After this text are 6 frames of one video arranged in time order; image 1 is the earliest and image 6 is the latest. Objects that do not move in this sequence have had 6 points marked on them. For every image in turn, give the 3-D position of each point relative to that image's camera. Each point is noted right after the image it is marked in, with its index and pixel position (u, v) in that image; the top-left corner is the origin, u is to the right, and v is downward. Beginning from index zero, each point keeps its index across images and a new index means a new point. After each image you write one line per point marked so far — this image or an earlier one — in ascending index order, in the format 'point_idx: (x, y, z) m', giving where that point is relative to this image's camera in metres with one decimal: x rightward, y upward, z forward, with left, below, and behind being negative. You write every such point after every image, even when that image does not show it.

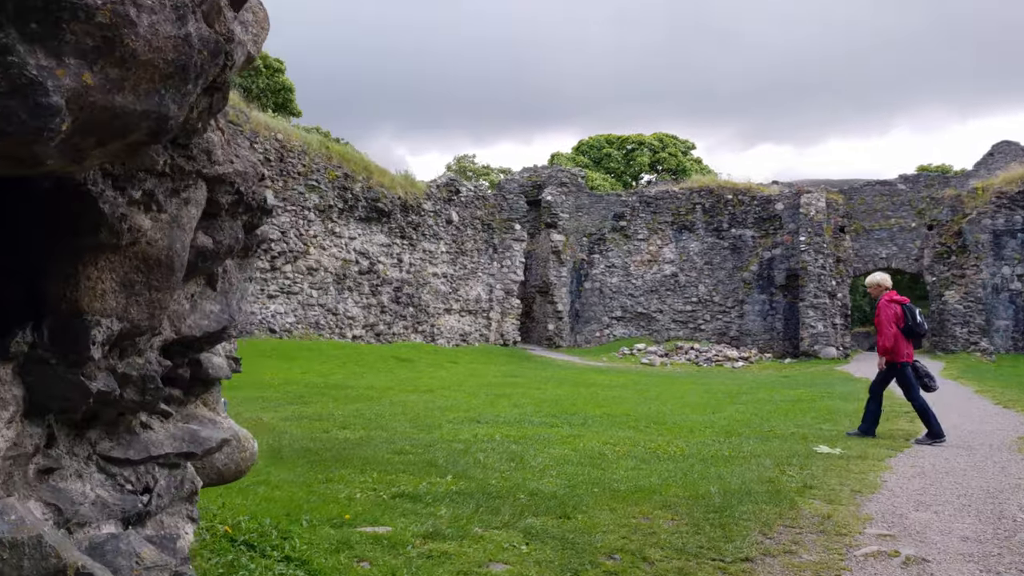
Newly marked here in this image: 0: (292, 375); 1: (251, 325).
0: (-3.8, -1.5, +14.0) m
1: (-6.3, -0.9, +19.4) m
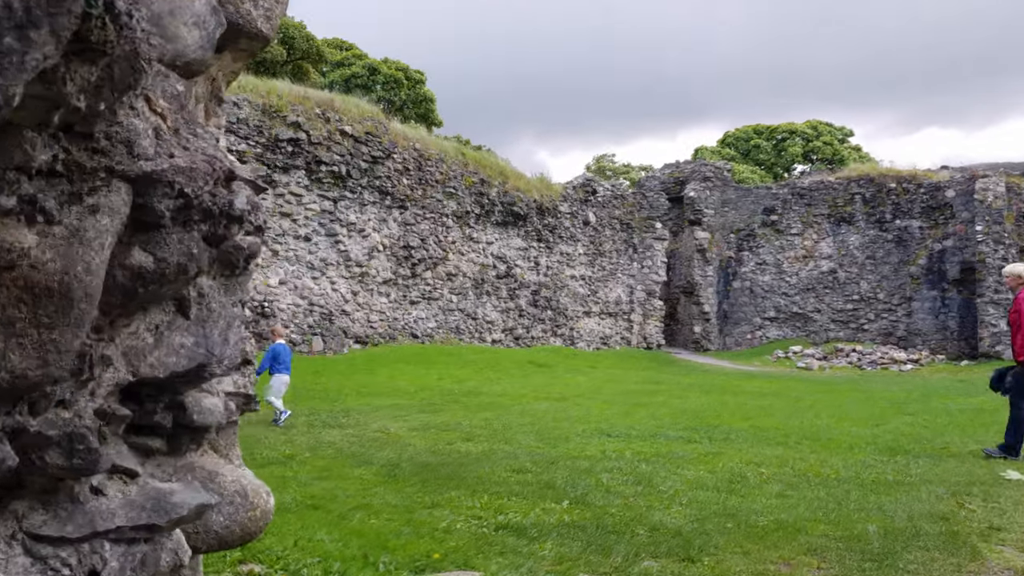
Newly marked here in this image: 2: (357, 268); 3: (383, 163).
0: (-1.4, -1.7, +14.1) m
1: (-2.9, -1.1, +19.8) m
2: (-3.7, +0.5, +18.8) m
3: (-3.2, +3.1, +19.5) m
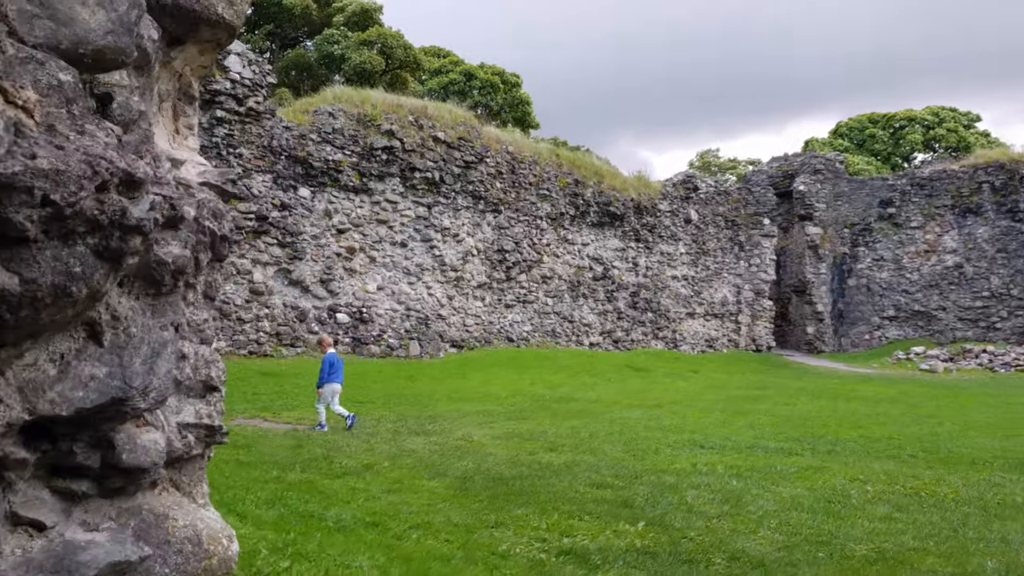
0: (+0.2, -1.7, +13.9) m
1: (-0.5, -1.2, +19.8) m
2: (-1.4, +0.4, +18.9) m
3: (-0.9, +3.0, +19.5) m
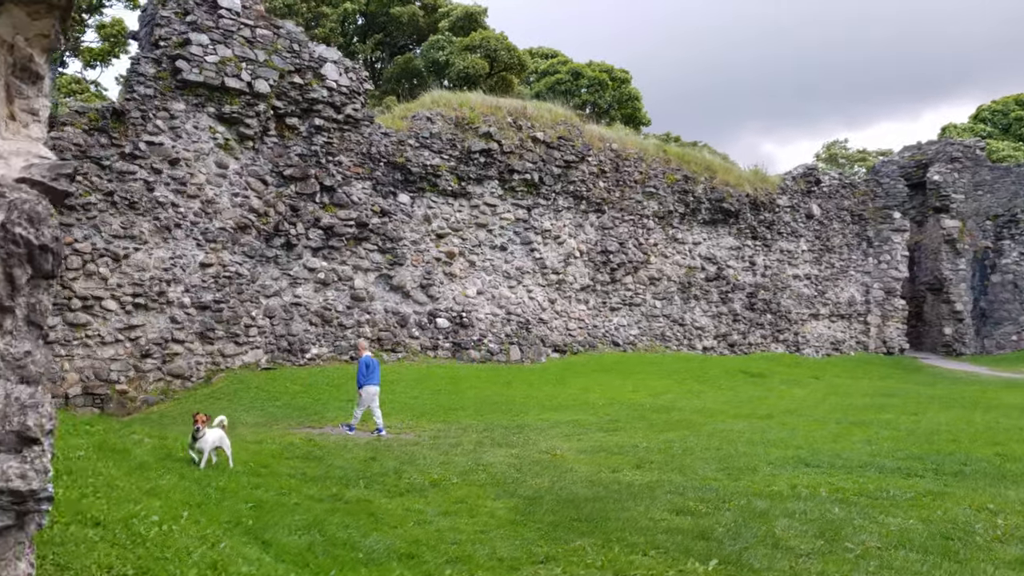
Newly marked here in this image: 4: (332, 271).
0: (+1.9, -1.8, +13.3) m
1: (+2.0, -1.2, +19.2) m
2: (+1.0, +0.3, +18.5) m
3: (+1.6, +2.9, +19.0) m
4: (-3.4, +0.3, +14.8) m
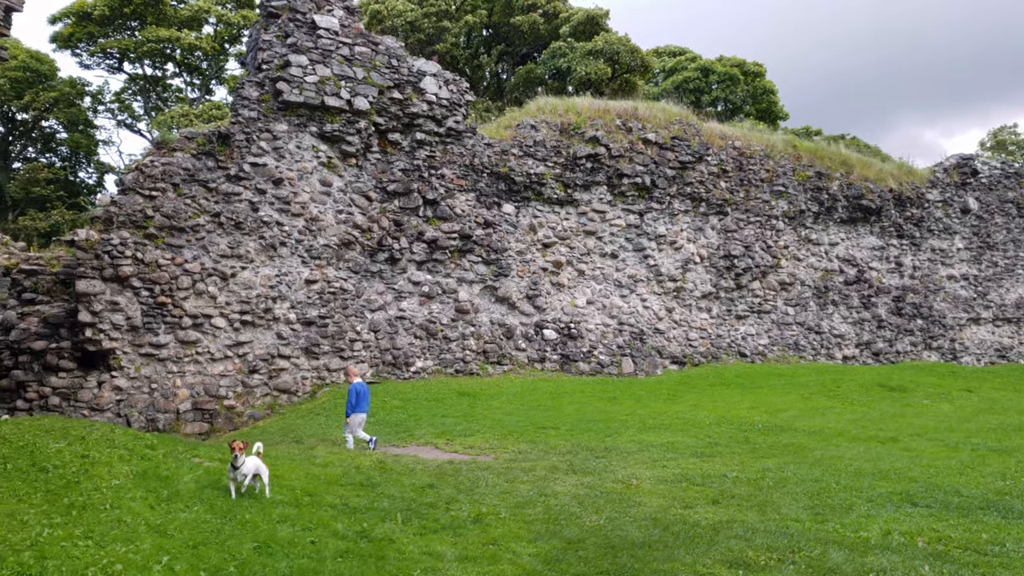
0: (+3.5, -1.9, +12.3) m
1: (+4.7, -1.4, +18.1) m
2: (+3.5, +0.1, +17.6) m
3: (+4.1, +2.7, +18.1) m
4: (-1.4, +0.1, +14.7) m
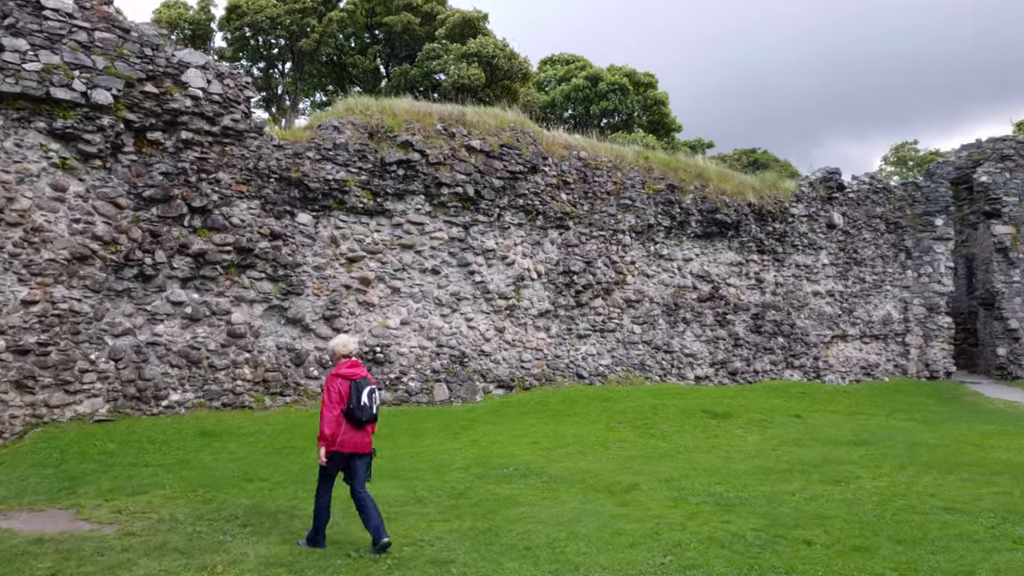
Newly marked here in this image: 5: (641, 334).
0: (0.0, -2.2, +11.0) m
1: (+0.8, -1.8, +16.9) m
2: (-0.4, -0.3, +16.3) m
3: (+0.2, +2.3, +16.8) m
4: (-5.1, -0.3, +13.1) m
5: (+2.8, -1.1, +18.4) m
